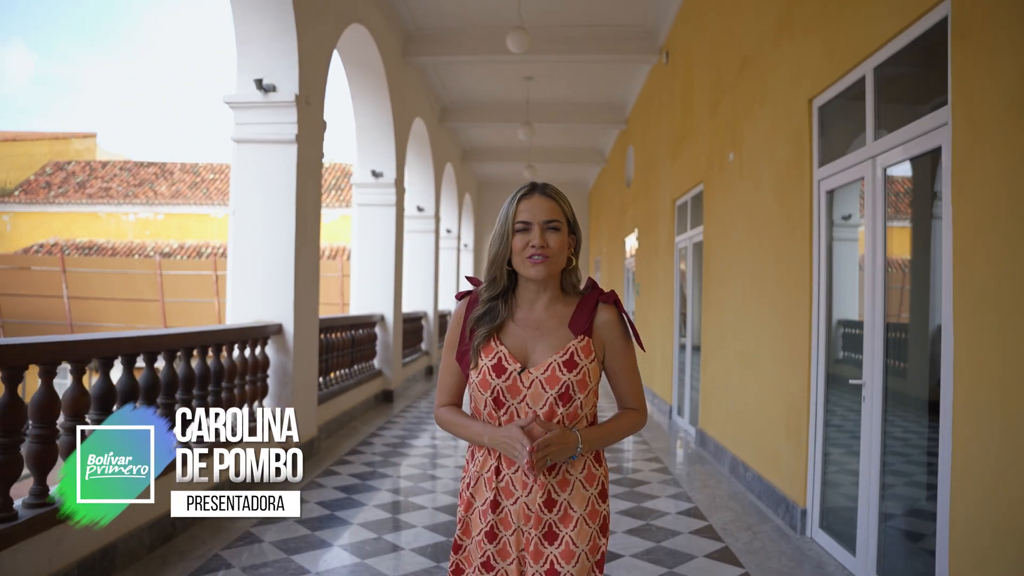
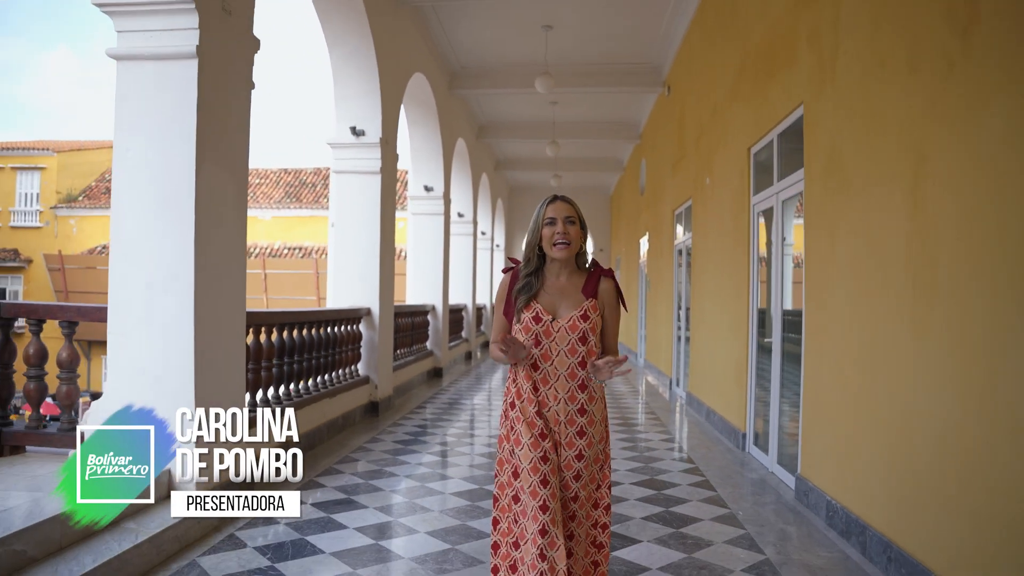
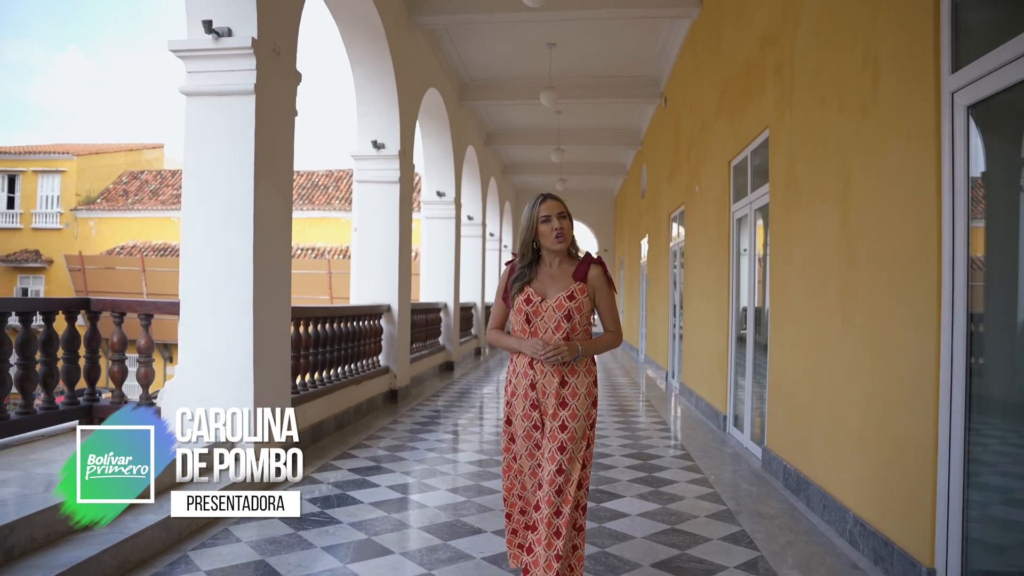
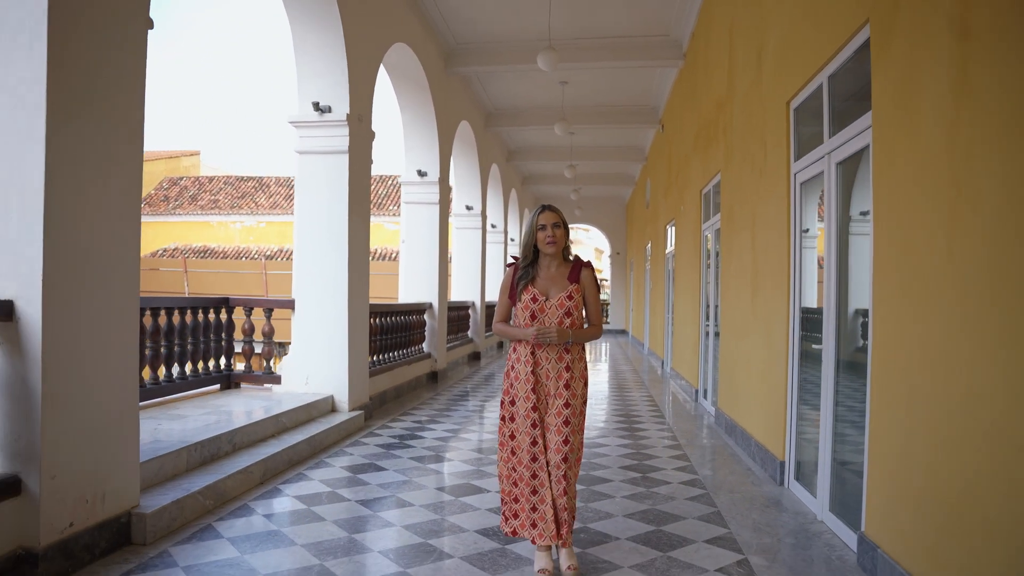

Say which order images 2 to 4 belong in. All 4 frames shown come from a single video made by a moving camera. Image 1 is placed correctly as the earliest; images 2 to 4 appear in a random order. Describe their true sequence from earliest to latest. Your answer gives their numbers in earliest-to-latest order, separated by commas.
2, 3, 4
